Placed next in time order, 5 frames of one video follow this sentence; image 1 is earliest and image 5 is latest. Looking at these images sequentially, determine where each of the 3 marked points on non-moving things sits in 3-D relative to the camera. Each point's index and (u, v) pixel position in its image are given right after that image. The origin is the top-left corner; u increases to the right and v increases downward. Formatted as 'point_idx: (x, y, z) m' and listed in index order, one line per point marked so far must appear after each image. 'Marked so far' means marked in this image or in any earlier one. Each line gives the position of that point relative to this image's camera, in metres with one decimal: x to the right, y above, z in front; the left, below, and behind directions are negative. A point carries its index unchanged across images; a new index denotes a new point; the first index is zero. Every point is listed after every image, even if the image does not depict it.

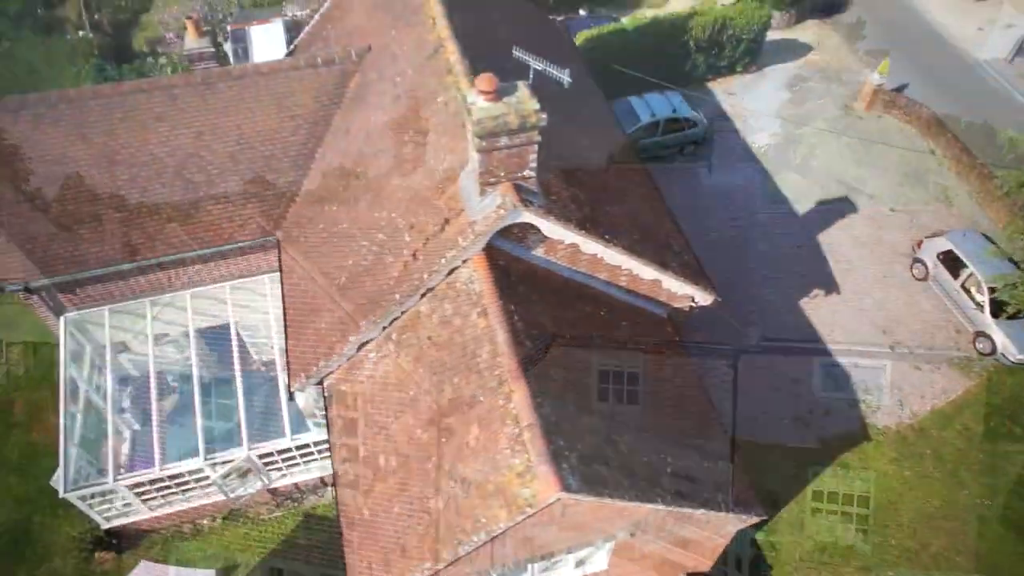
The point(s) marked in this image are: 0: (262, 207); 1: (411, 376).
0: (-5.4, +1.8, +14.9) m
1: (-1.6, -1.4, +11.2) m
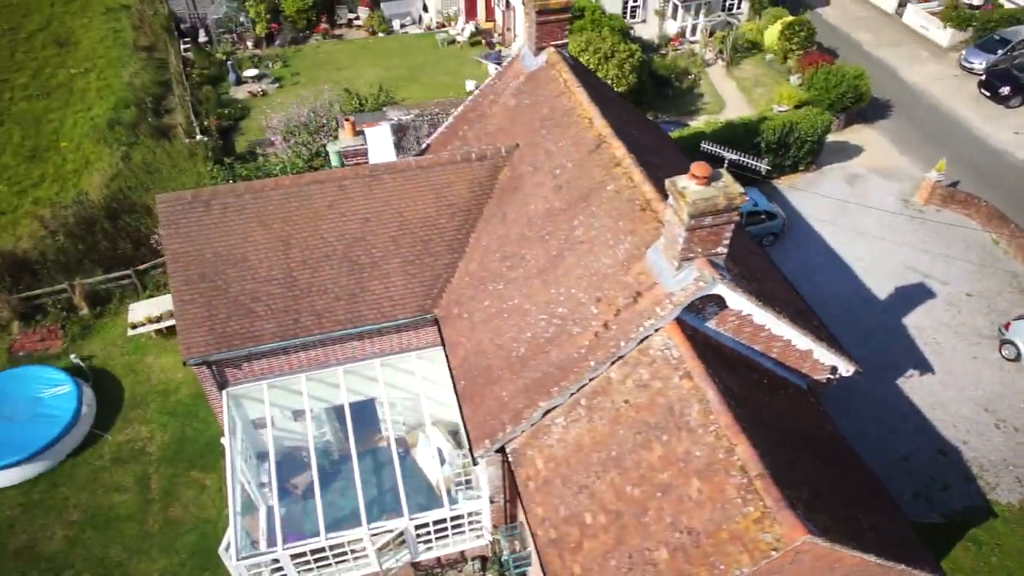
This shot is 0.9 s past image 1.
0: (-2.1, 0.0, +16.1) m
1: (+1.7, -2.6, +12.0) m
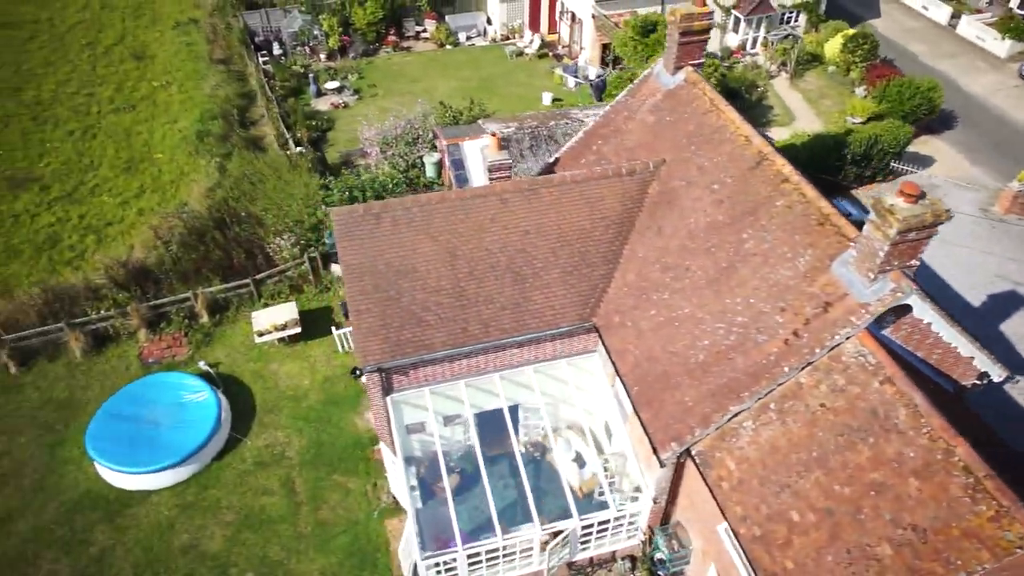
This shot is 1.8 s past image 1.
0: (+1.7, -0.2, +16.8) m
1: (+5.4, -2.8, +12.7) m
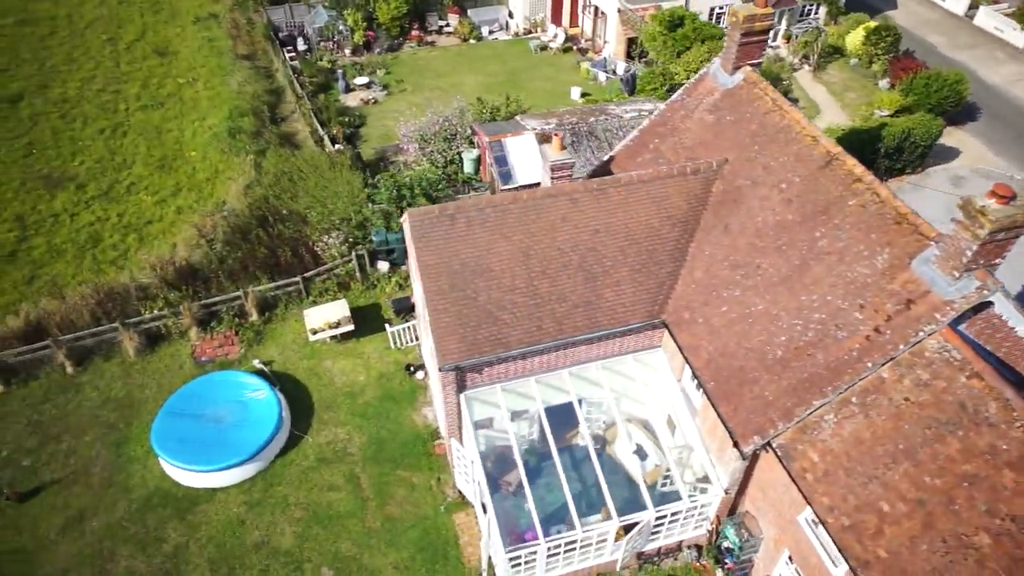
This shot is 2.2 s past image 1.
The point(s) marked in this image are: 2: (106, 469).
0: (+3.4, -0.1, +17.1) m
1: (+7.3, -2.7, +13.1) m
2: (-11.8, -5.3, +20.0) m
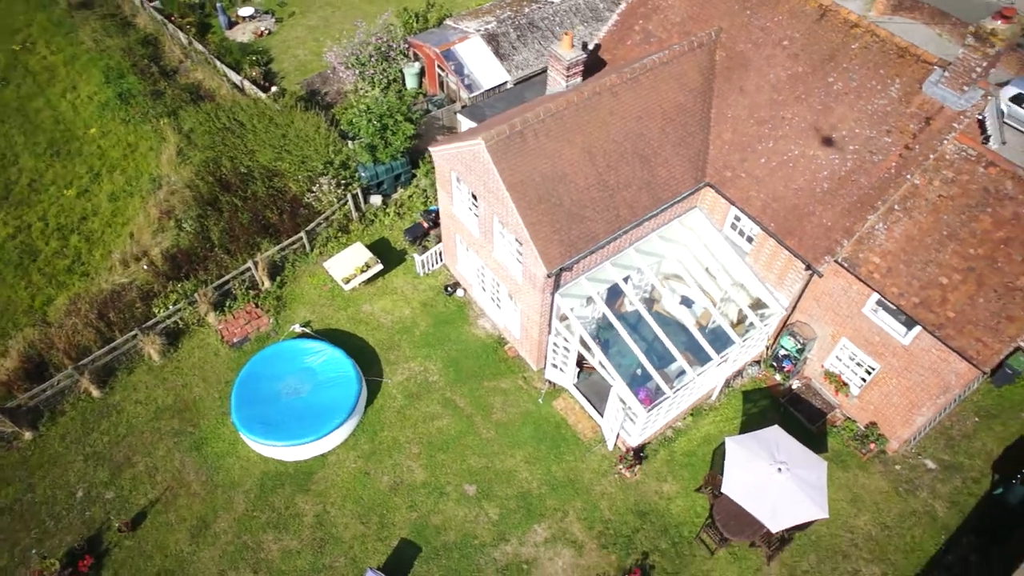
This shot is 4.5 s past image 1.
0: (+5.0, +3.5, +19.2) m
1: (+10.3, +1.6, +16.7) m
2: (-8.8, -5.2, +19.4) m
